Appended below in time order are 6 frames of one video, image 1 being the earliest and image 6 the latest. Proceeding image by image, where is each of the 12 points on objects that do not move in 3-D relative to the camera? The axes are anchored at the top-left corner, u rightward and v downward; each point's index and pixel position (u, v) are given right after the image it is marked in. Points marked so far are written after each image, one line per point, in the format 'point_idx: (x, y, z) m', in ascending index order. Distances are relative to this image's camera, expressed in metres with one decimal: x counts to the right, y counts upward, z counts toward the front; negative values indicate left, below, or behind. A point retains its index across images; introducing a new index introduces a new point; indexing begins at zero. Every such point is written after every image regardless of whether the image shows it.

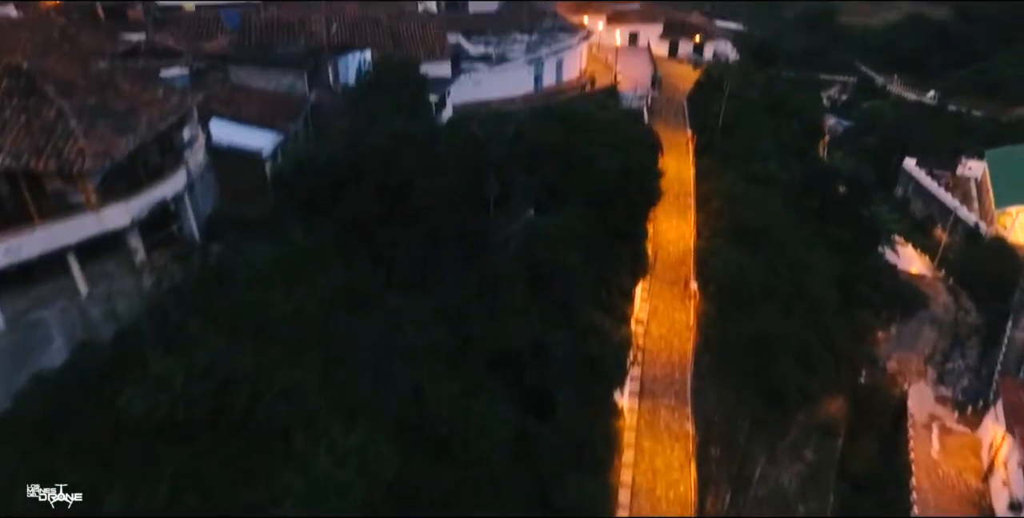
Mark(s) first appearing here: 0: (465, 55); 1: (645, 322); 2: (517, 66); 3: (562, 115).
0: (-1.5, +6.0, +18.4) m
1: (+3.6, -1.7, +16.7) m
2: (+0.1, +5.6, +18.0) m
3: (+1.3, +3.8, +16.9) m
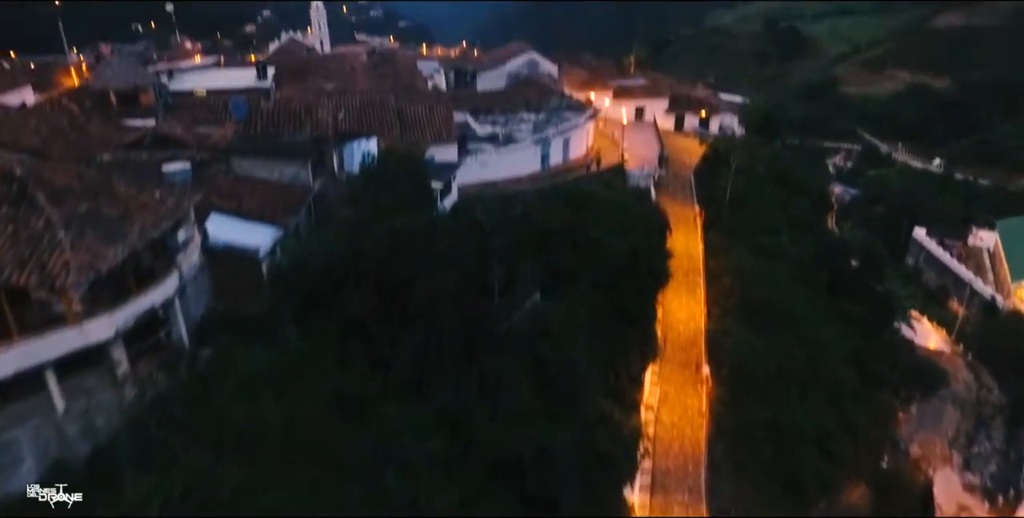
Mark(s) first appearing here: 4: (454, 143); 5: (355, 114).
0: (-1.3, +3.7, +18.5) m
1: (+3.7, -3.9, +16.0) m
2: (+0.3, +3.3, +18.1) m
3: (+1.5, +1.6, +16.8) m
4: (-1.5, +3.0, +16.1) m
5: (-4.2, +3.7, +15.7) m
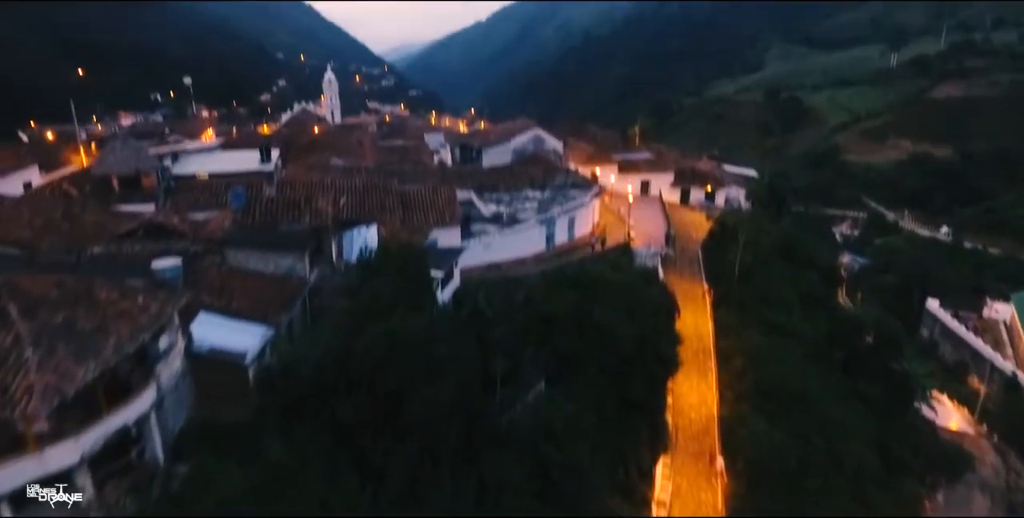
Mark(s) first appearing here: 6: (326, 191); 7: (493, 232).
0: (-1.1, +1.3, +18.3) m
1: (+3.8, -6.0, +15.0) m
2: (+0.5, +0.9, +17.8) m
3: (+1.6, -0.6, +16.4) m
4: (-1.4, +0.8, +15.9) m
5: (-4.1, +1.6, +15.5) m
6: (-4.8, +1.7, +15.9) m
7: (-0.5, +0.7, +17.1) m
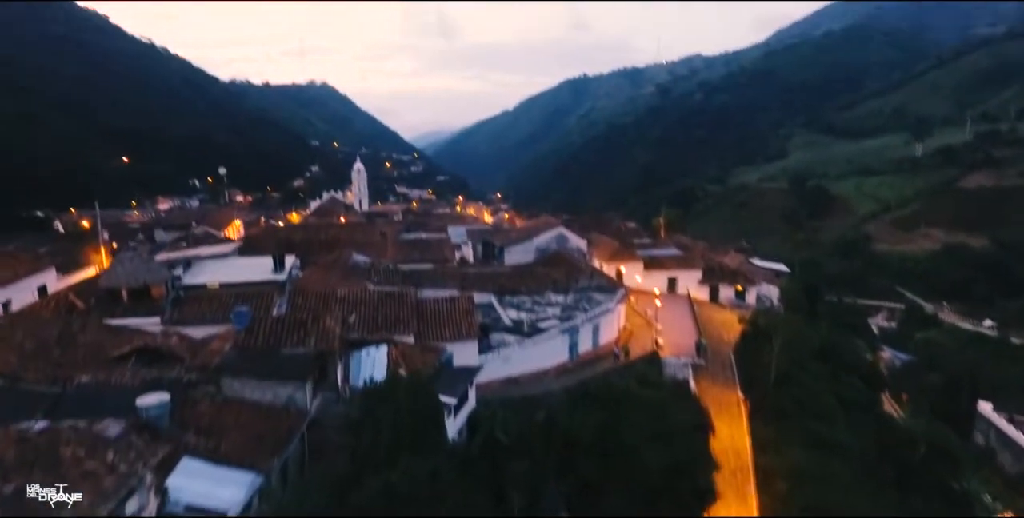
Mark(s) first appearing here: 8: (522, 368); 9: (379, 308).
0: (-0.5, -1.8, +17.5) m
1: (+4.1, -8.6, +13.1) m
2: (+1.0, -2.1, +16.9) m
3: (+2.1, -3.4, +15.2) m
4: (-0.9, -1.9, +15.0) m
5: (-3.6, -1.1, +14.8) m
6: (-4.2, -1.1, +15.3) m
7: (0.0, -2.2, +16.2) m
8: (+0.3, -2.9, +16.5) m
9: (-3.3, -1.2, +15.5) m
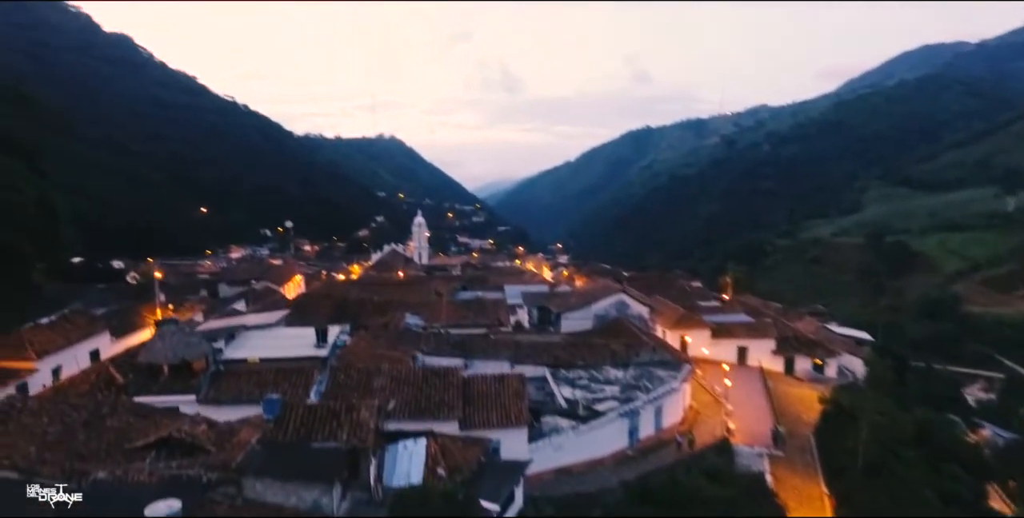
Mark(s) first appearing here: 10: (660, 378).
0: (+0.9, -3.8, +16.2) m
1: (+5.0, -10.3, +10.9) m
2: (+2.4, -4.0, +15.4) m
3: (+3.3, -5.2, +13.5) m
4: (+0.3, -3.7, +13.8) m
5: (-2.4, -2.8, +13.9) m
6: (-3.0, -2.8, +14.4) m
7: (+1.3, -4.0, +14.8) m
8: (+1.6, -4.8, +15.1) m
9: (-2.0, -2.9, +14.6) m
10: (+4.3, -3.5, +18.4) m
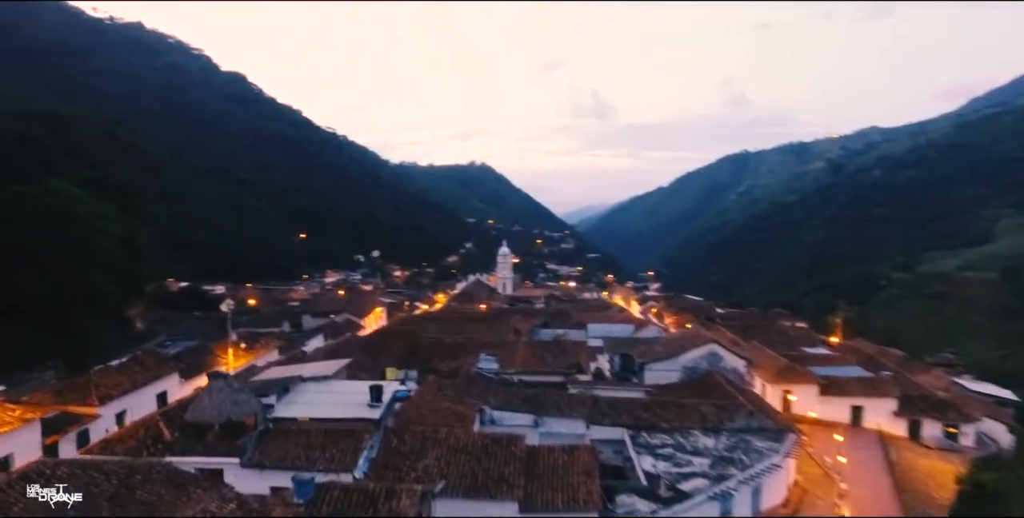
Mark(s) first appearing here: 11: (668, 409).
0: (+2.5, -5.0, +14.3) m
1: (+5.7, -11.3, +8.2) m
2: (+3.9, -5.2, +13.3) m
3: (+4.5, -6.4, +11.2) m
4: (+1.6, -4.8, +12.0) m
5: (-1.0, -4.0, +12.5) m
6: (-1.5, -3.9, +13.1) m
7: (+2.8, -5.2, +12.9) m
8: (+3.1, -6.0, +13.0) m
9: (-0.6, -4.1, +13.1) m
10: (+6.3, -4.9, +15.9) m
11: (+4.5, -4.4, +18.0) m
